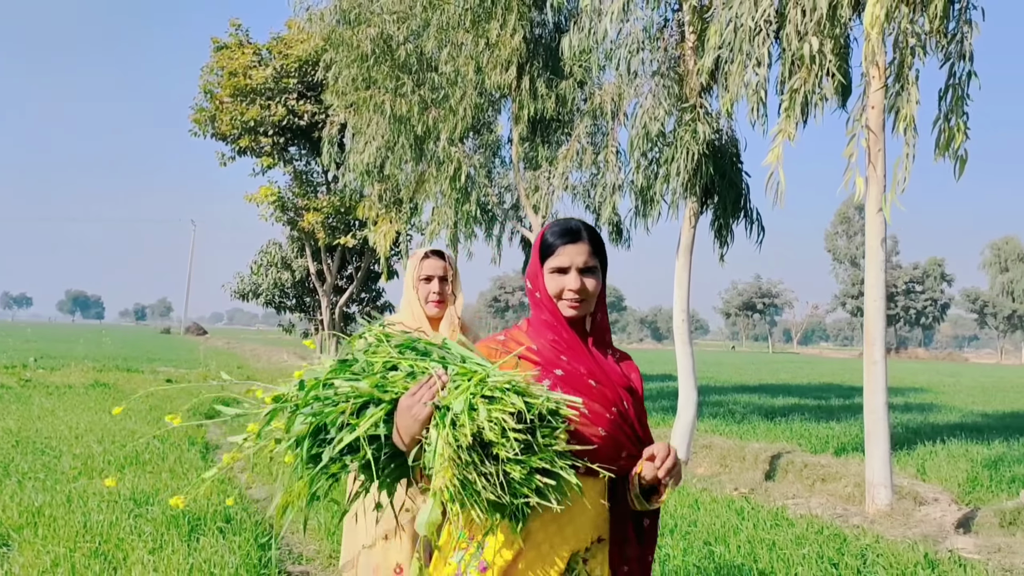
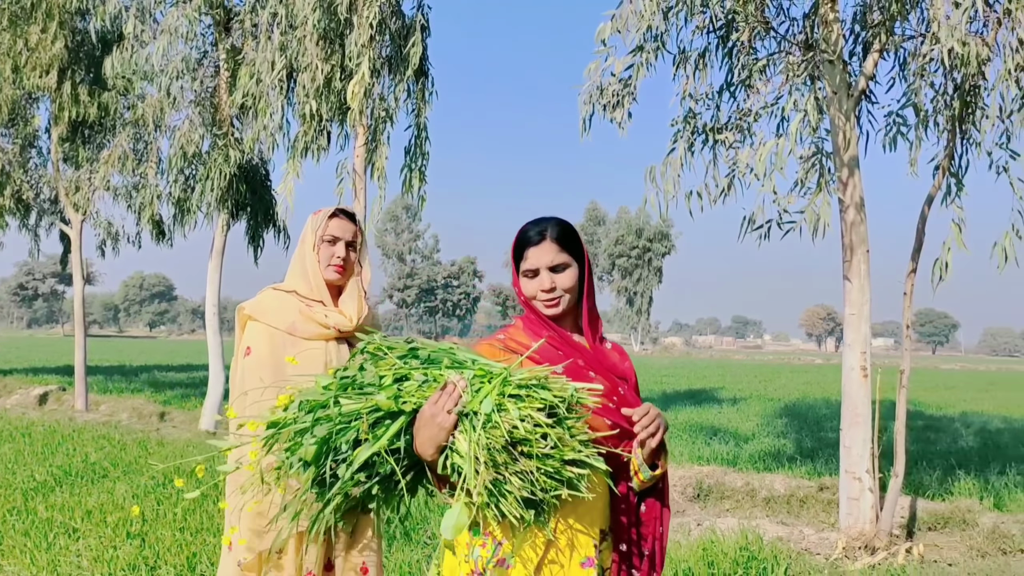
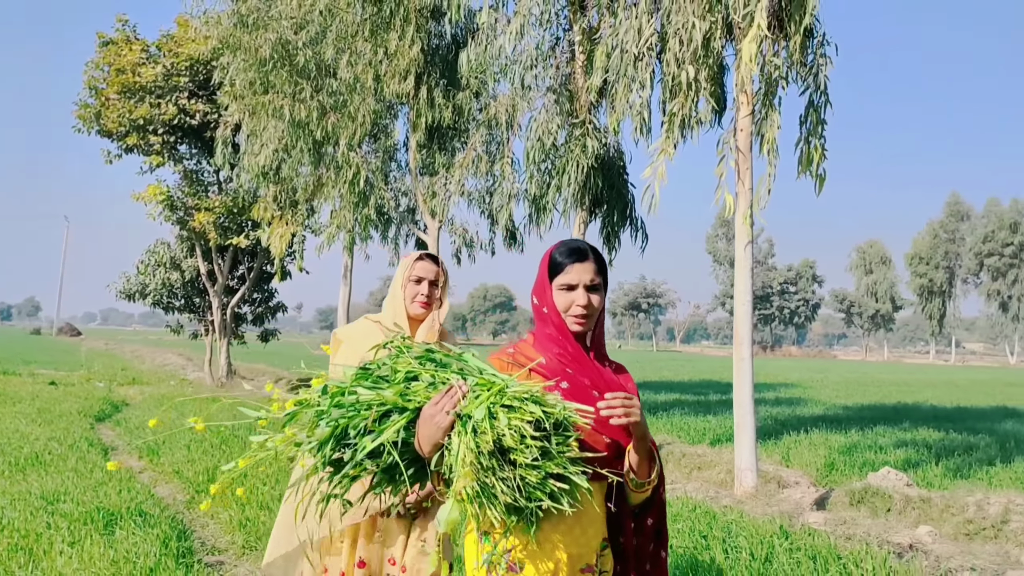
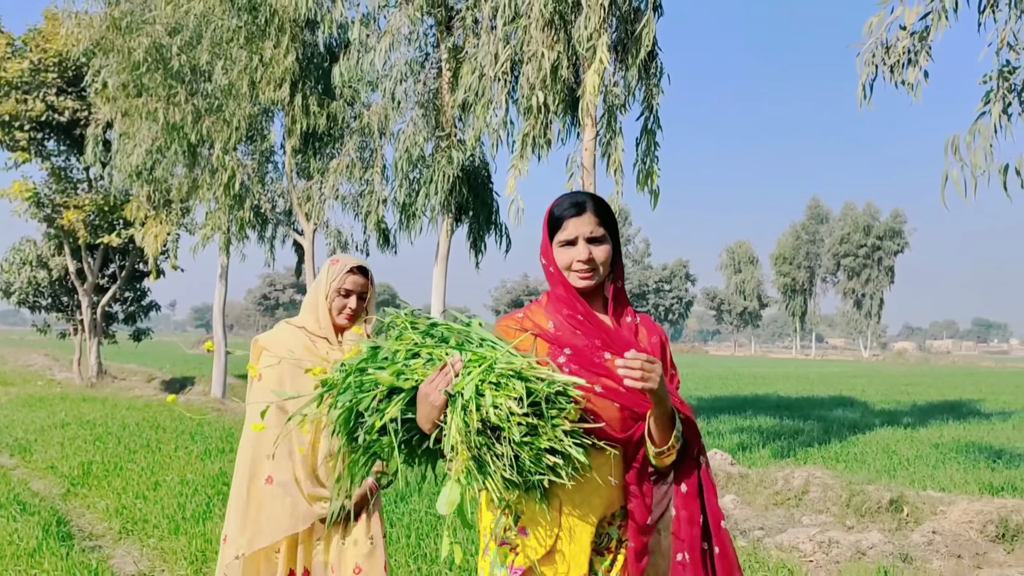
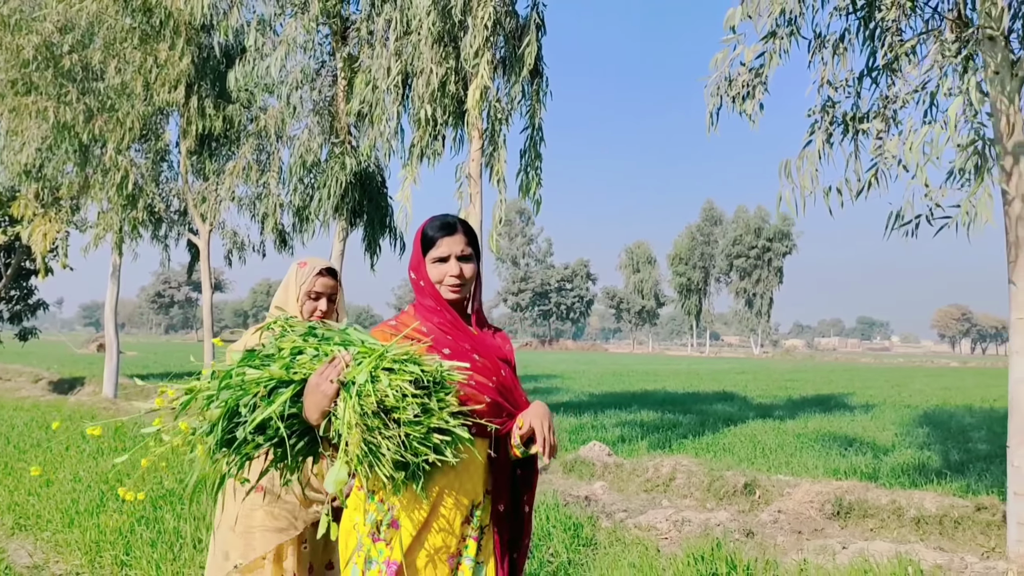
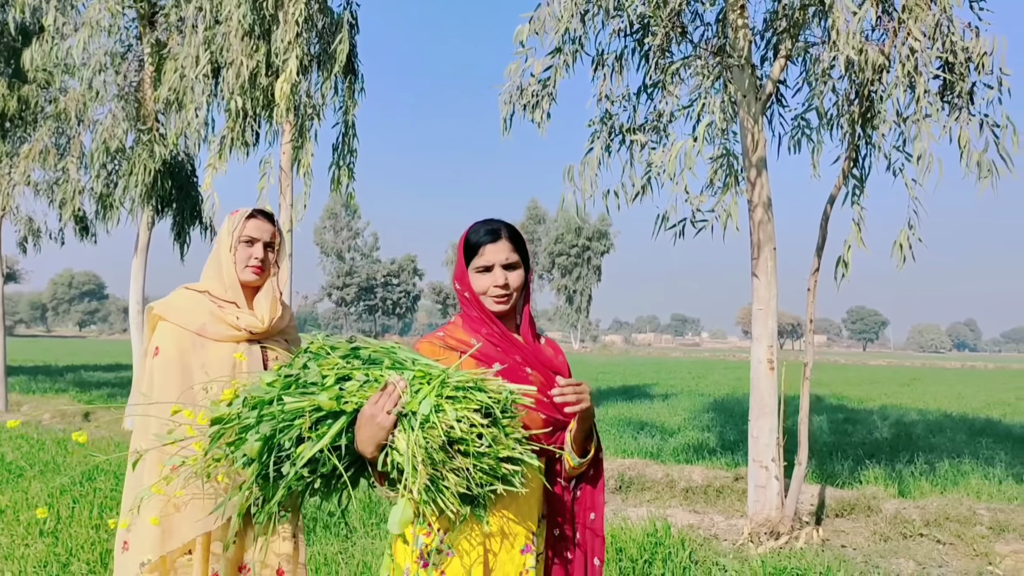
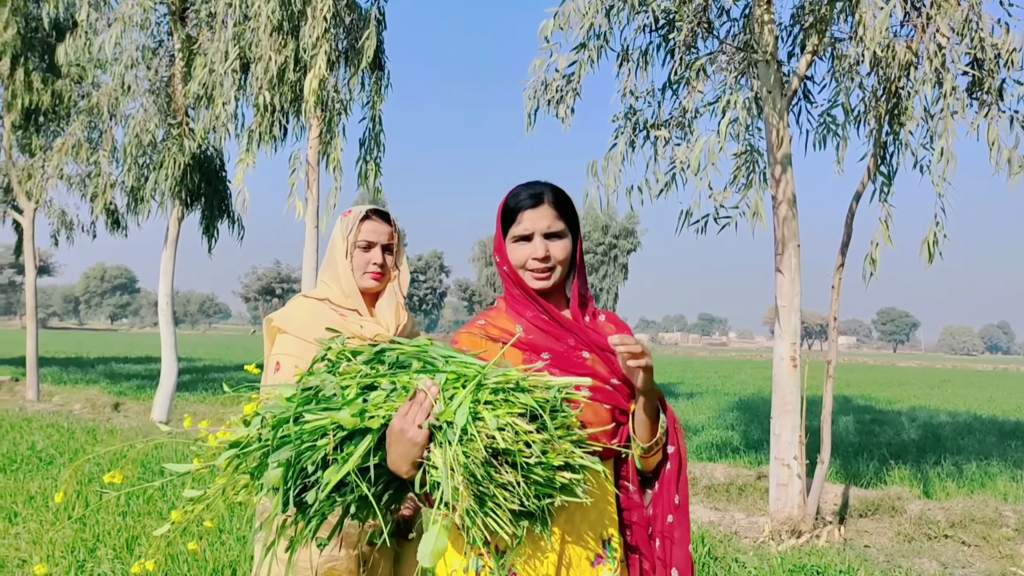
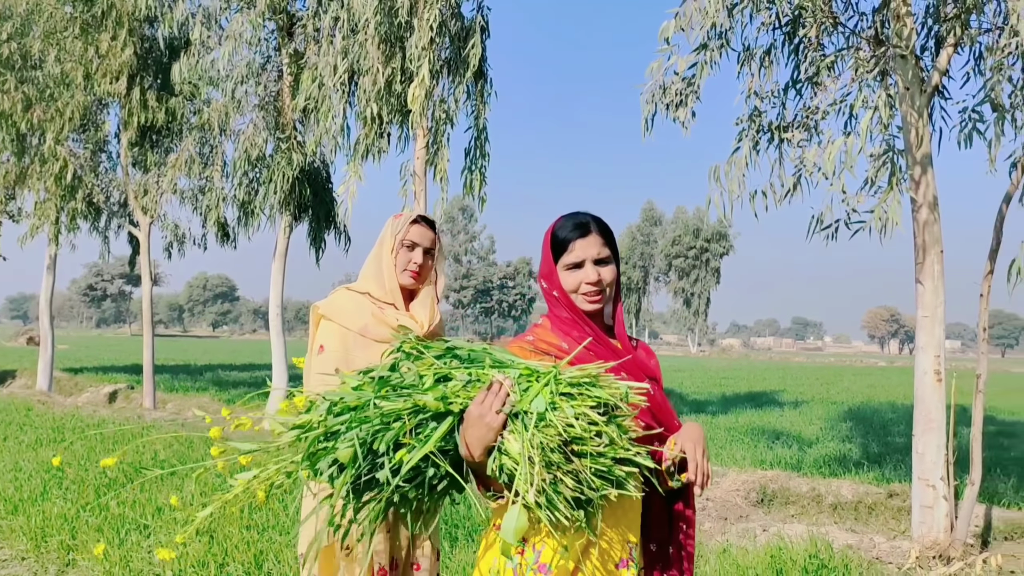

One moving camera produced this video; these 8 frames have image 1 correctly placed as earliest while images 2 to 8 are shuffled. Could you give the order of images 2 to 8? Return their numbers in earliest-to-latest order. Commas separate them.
3, 4, 5, 8, 2, 6, 7
